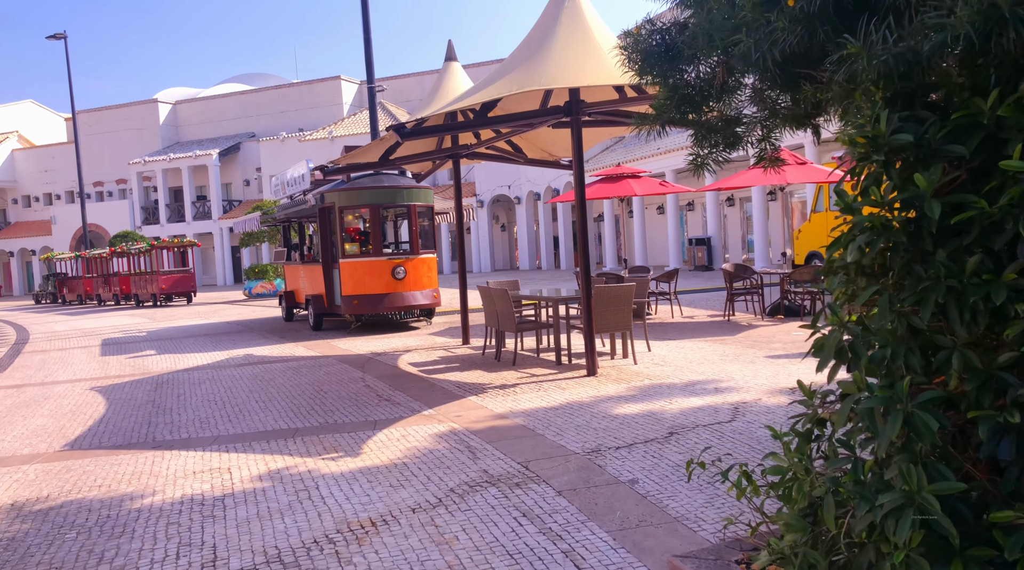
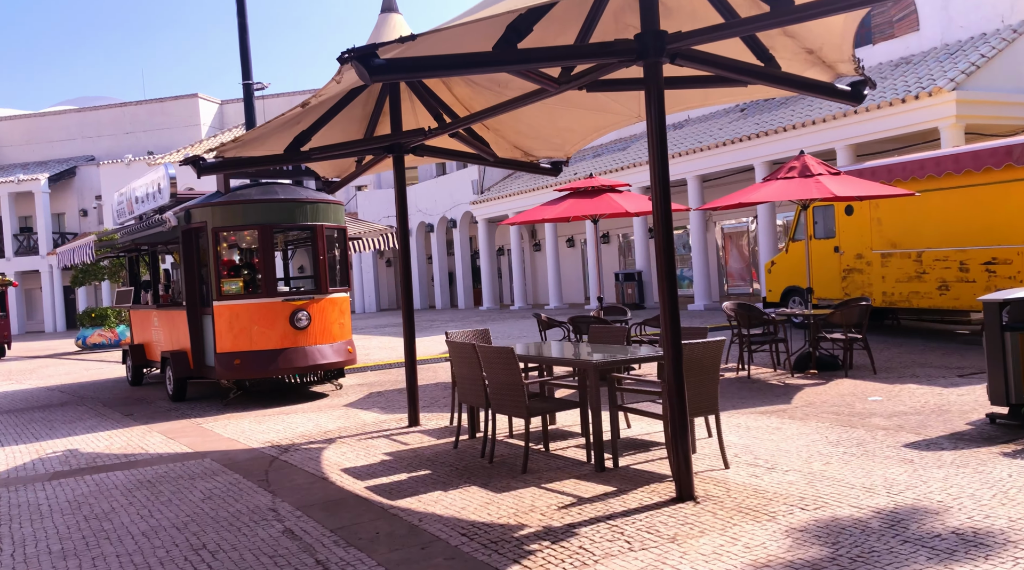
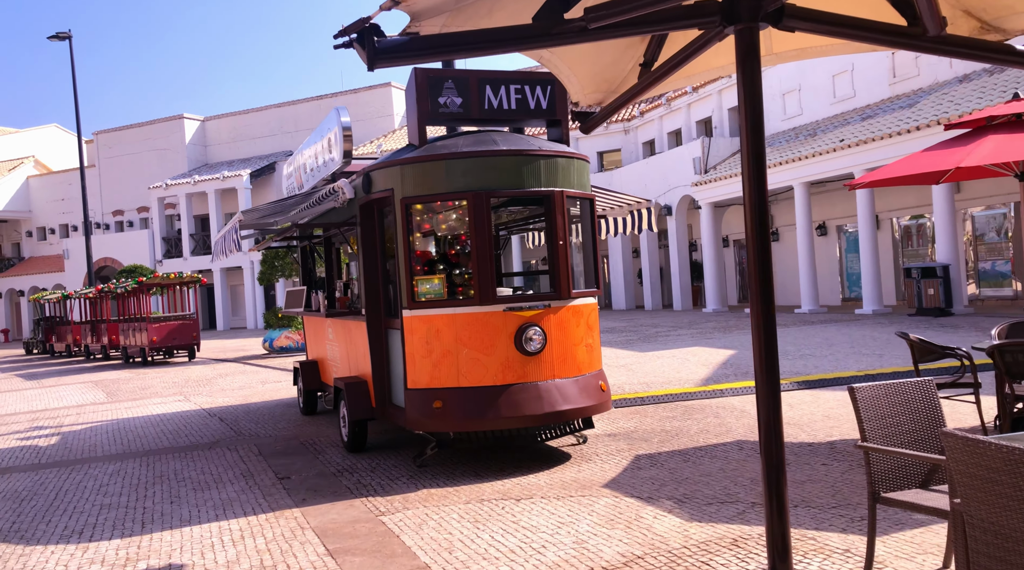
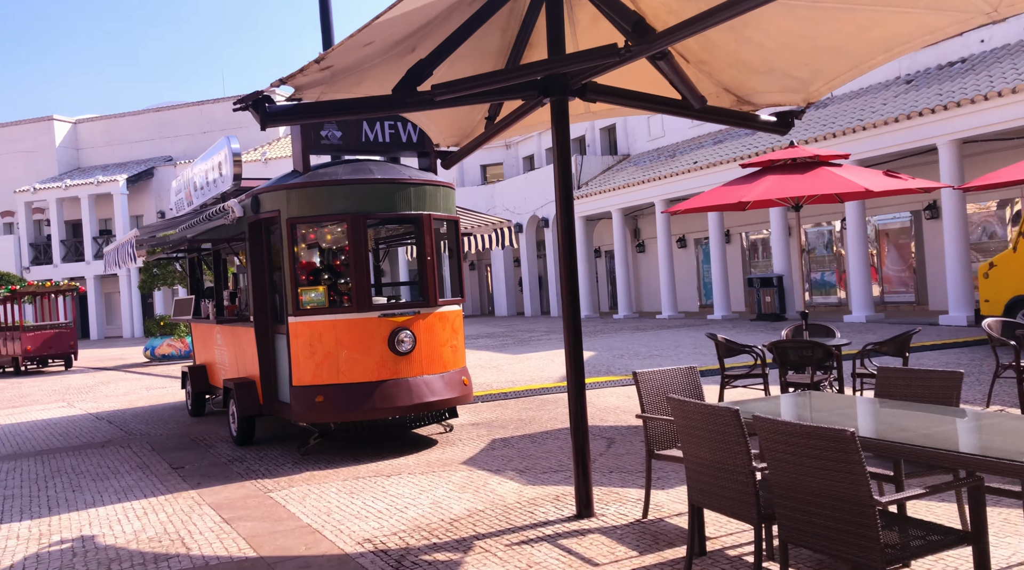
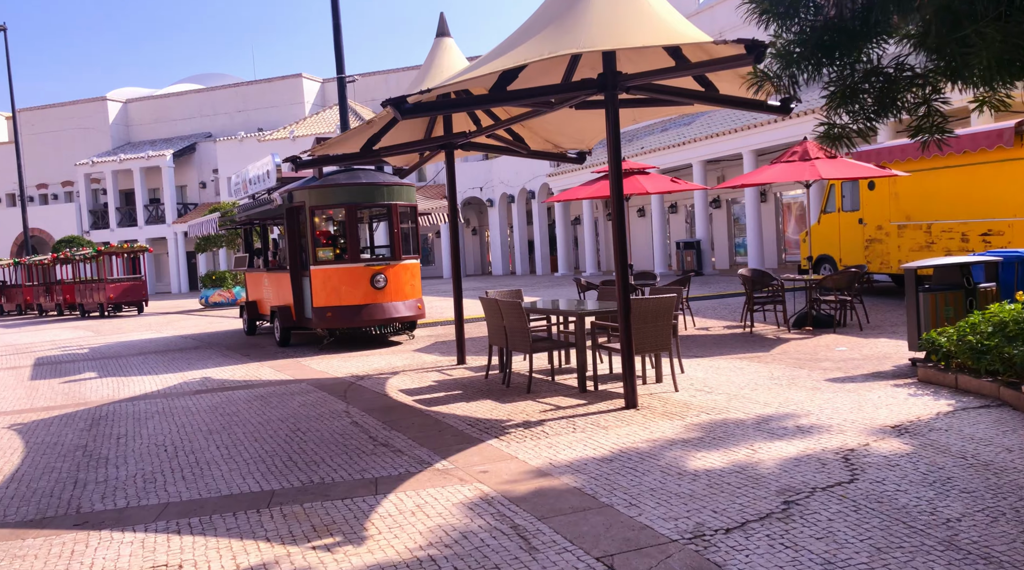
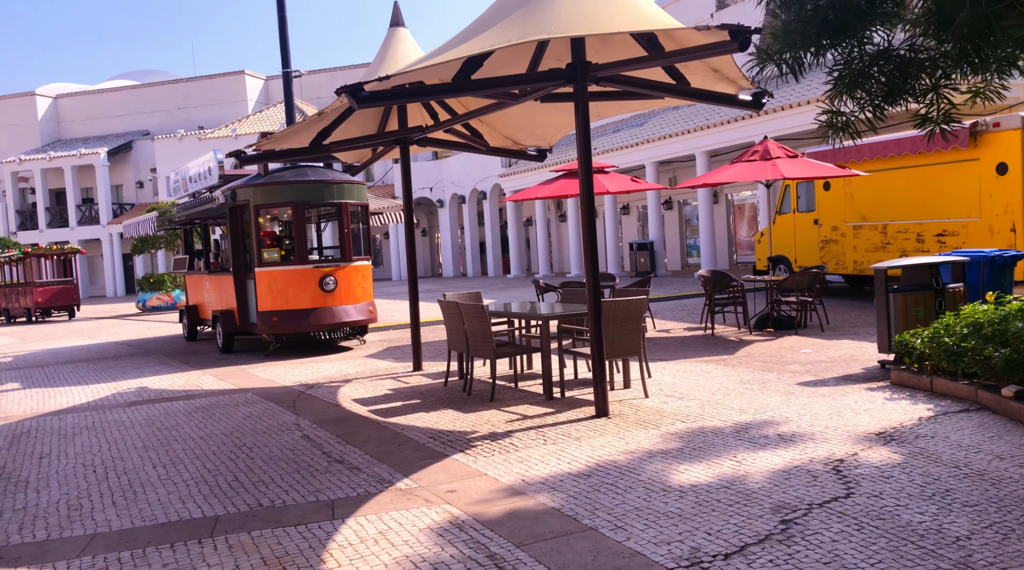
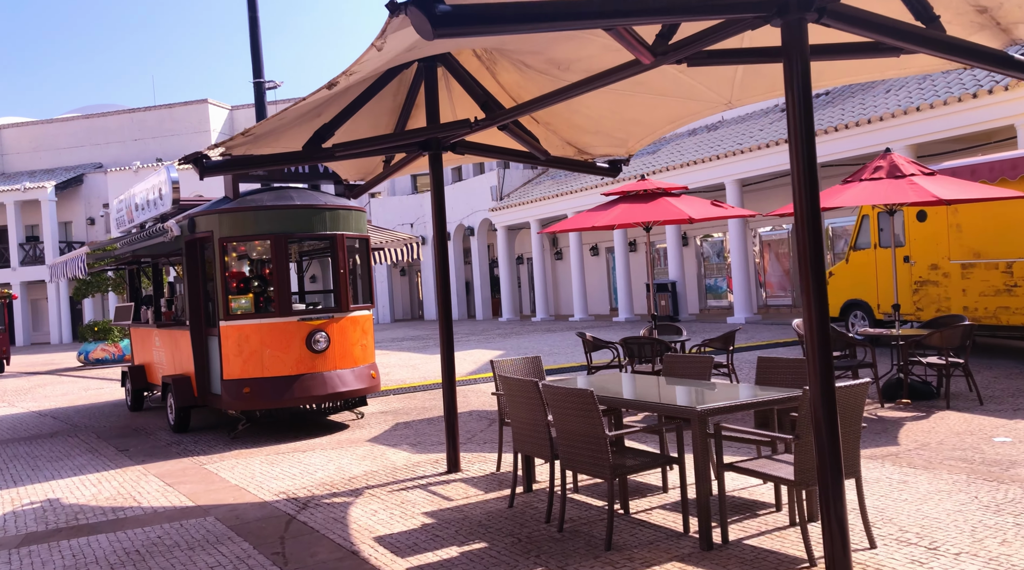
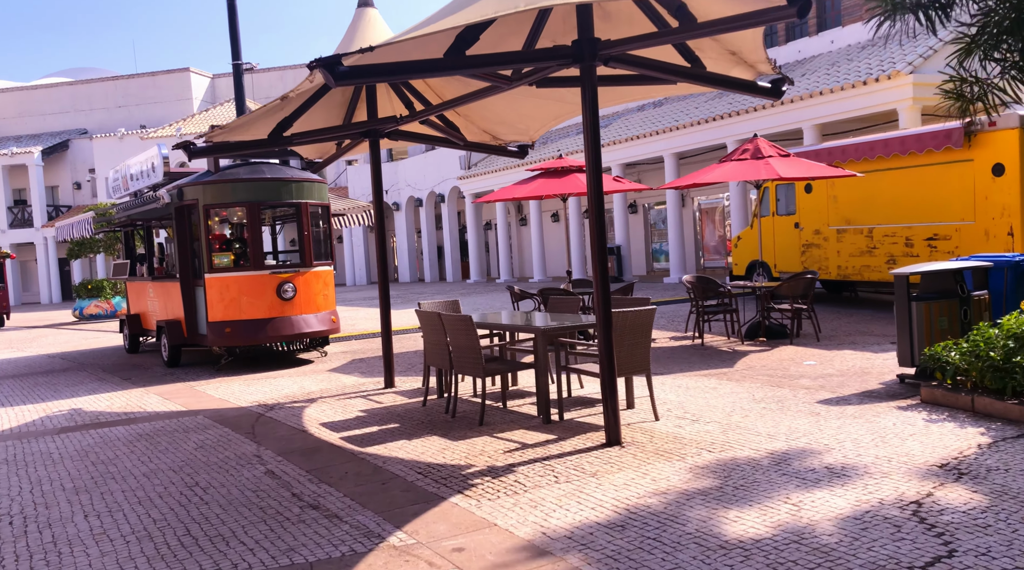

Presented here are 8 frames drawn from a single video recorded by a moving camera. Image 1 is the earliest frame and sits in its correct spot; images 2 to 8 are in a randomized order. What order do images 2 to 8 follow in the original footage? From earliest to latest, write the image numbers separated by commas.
5, 6, 8, 2, 7, 4, 3
